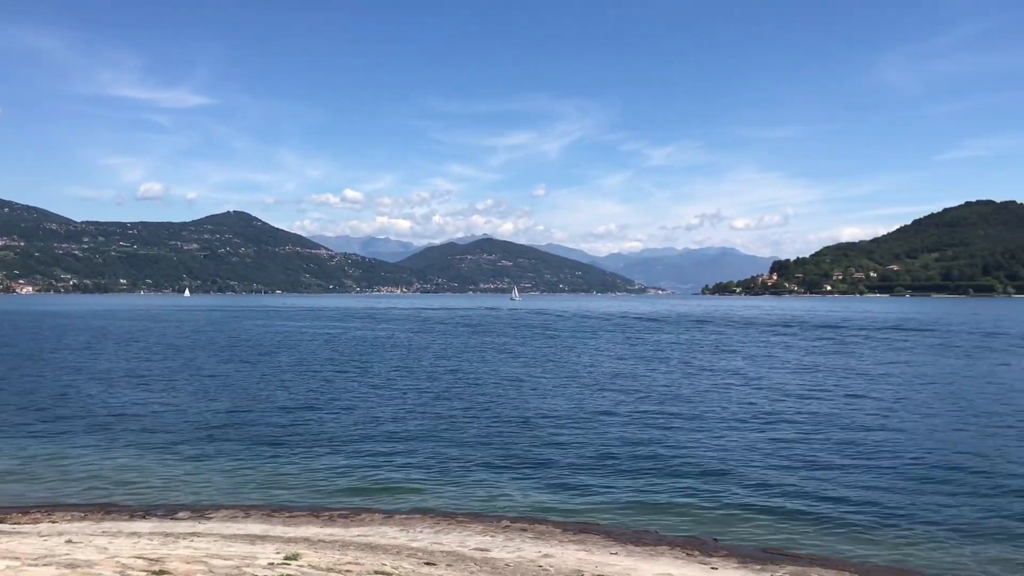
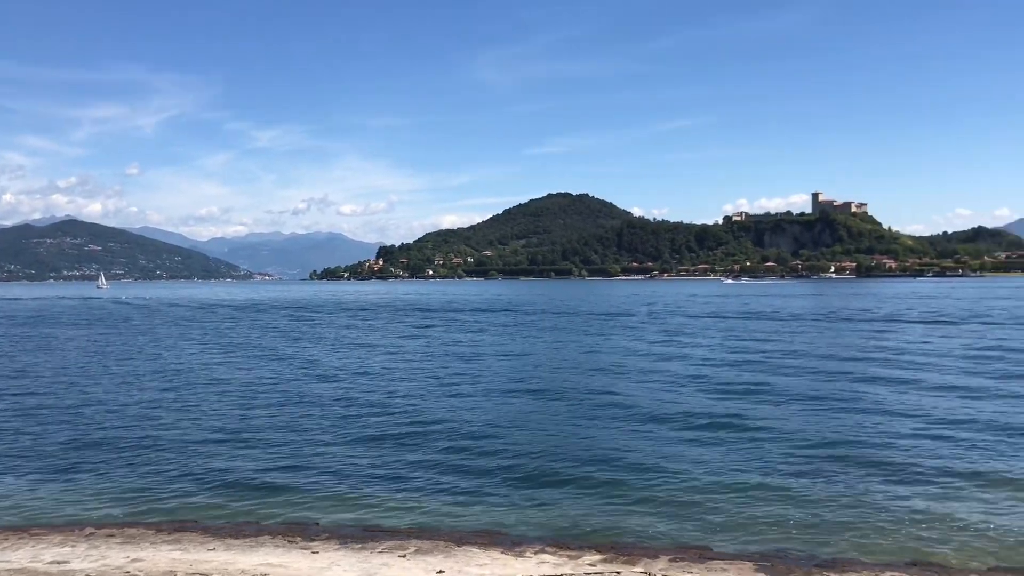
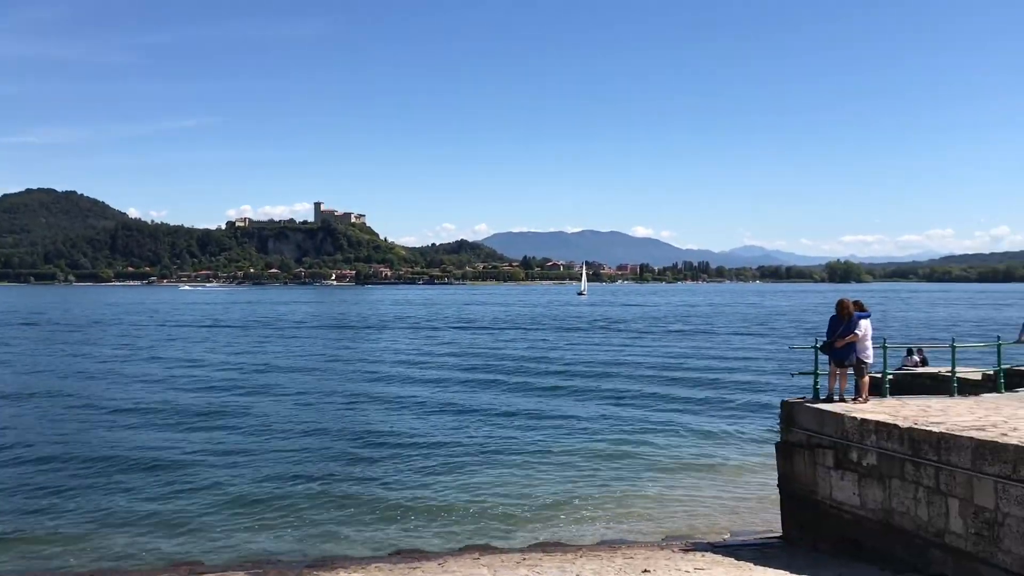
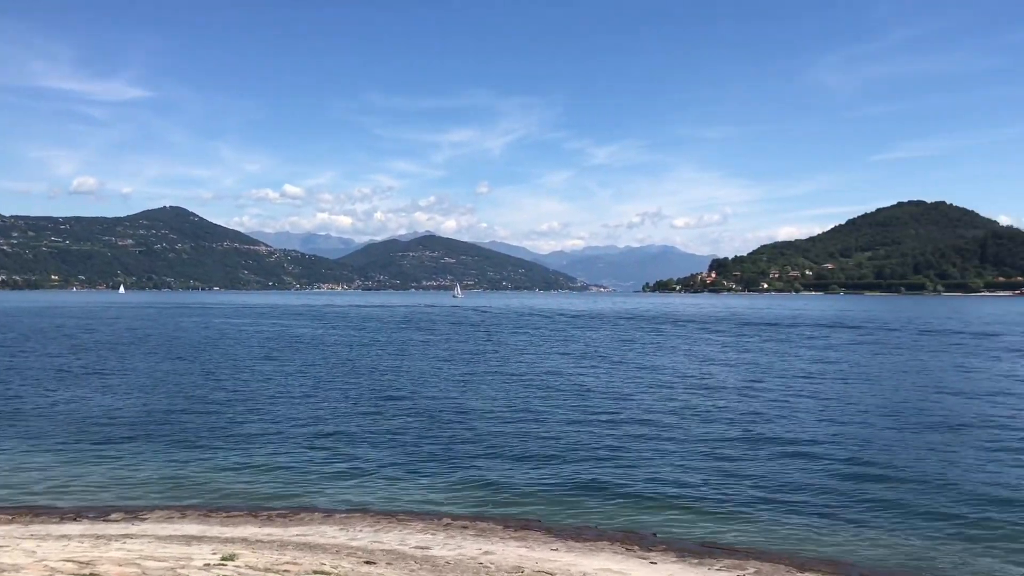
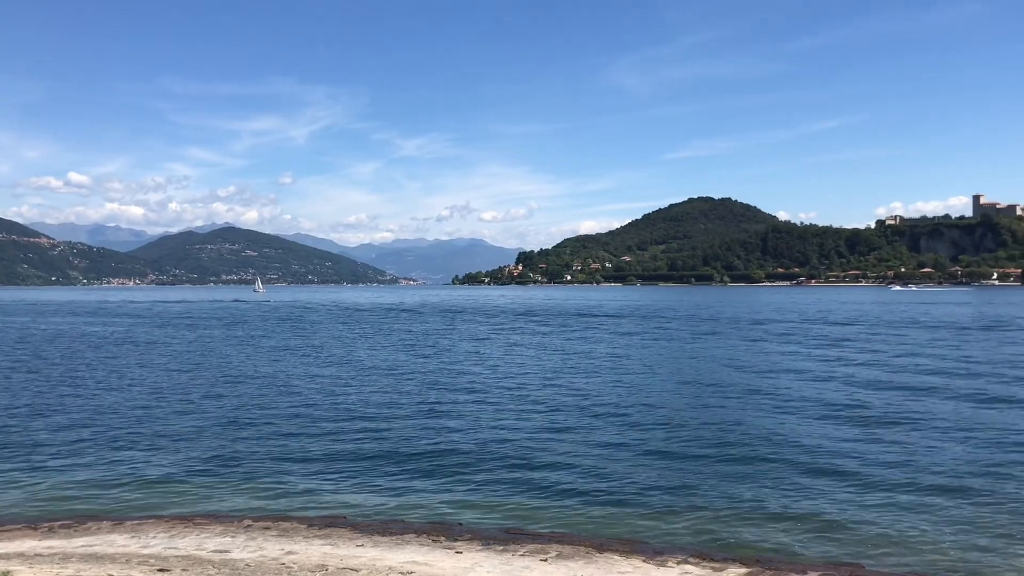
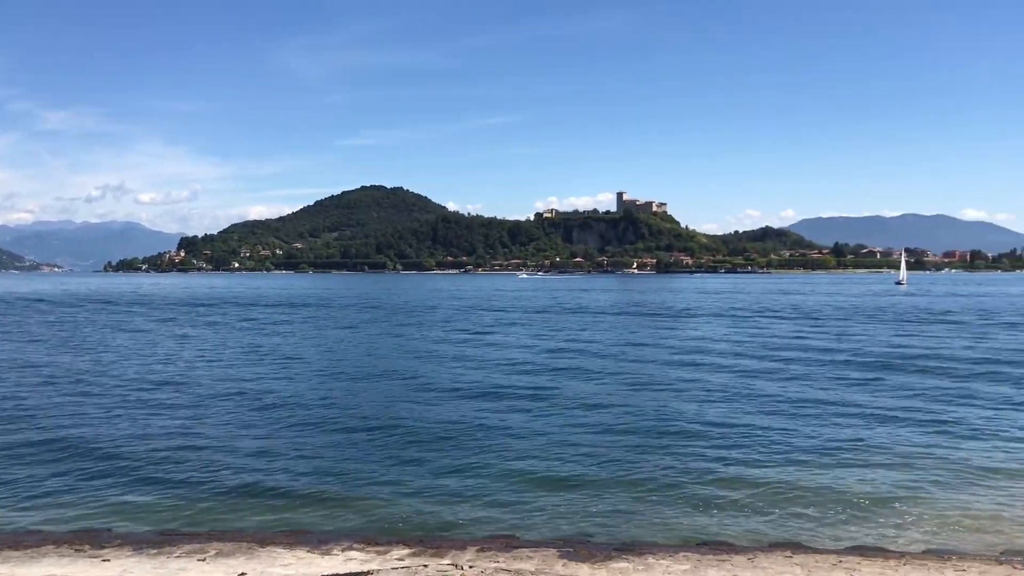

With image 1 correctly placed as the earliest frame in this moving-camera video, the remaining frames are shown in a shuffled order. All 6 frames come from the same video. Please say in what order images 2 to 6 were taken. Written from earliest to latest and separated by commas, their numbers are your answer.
4, 5, 2, 6, 3
